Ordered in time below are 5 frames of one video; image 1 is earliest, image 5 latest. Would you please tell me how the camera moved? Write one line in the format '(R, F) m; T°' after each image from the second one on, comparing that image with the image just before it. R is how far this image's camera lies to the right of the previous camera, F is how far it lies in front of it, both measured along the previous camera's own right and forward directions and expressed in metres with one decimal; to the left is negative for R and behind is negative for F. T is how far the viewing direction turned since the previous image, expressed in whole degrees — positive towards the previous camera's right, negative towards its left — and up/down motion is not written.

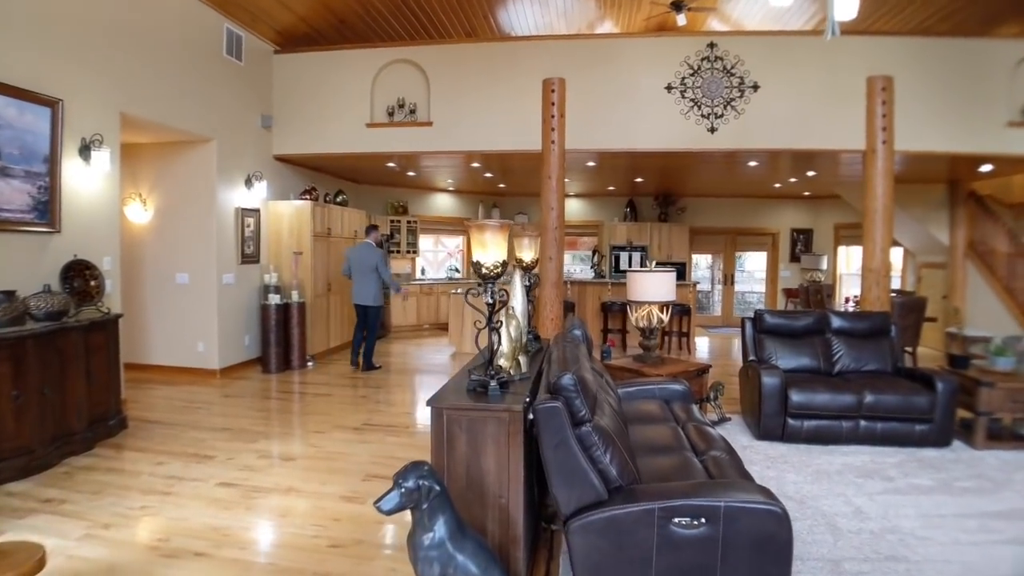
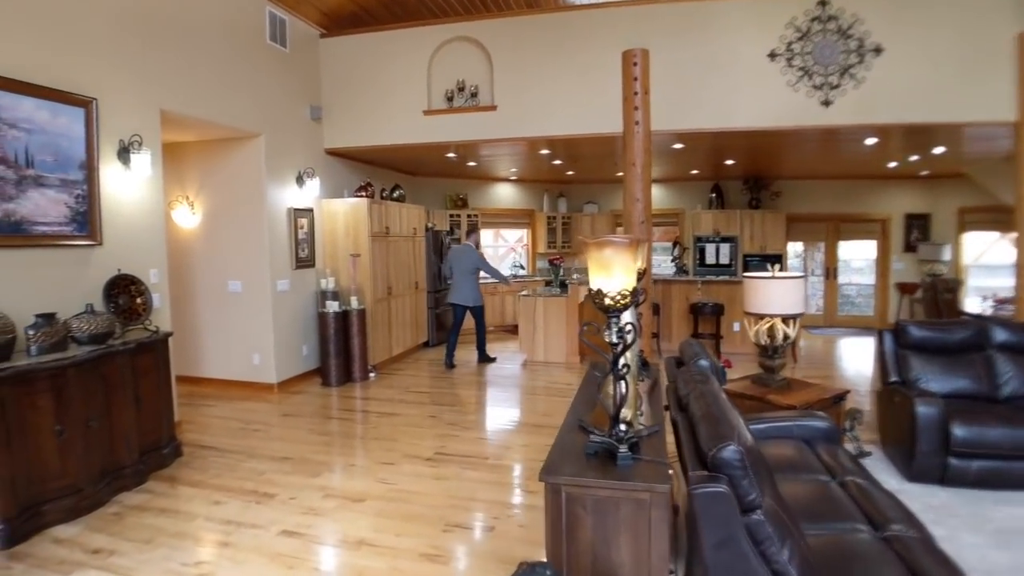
(-0.3, +0.7) m; -5°
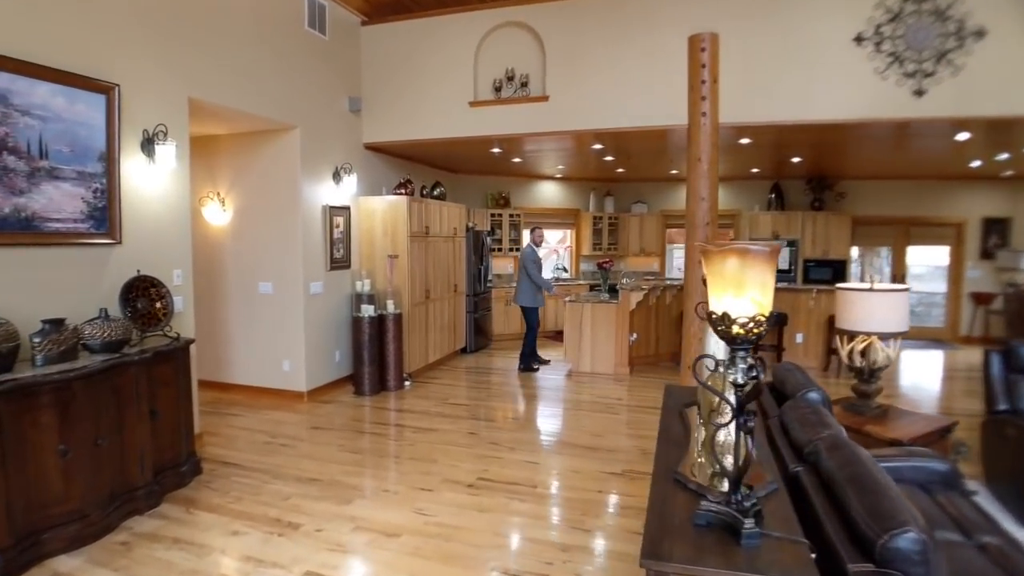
(-0.2, +0.5) m; -3°
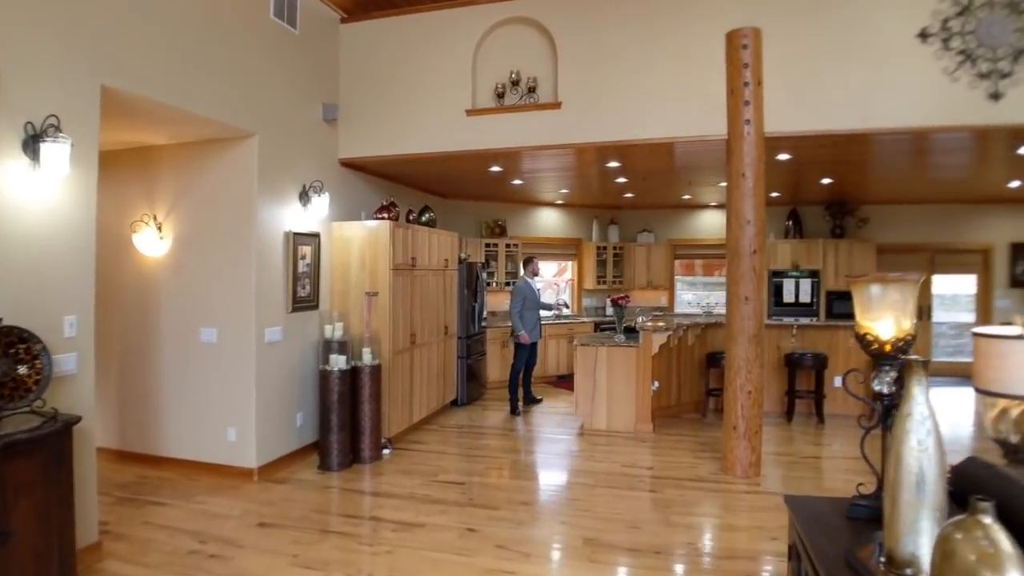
(-0.3, +1.1) m; +2°
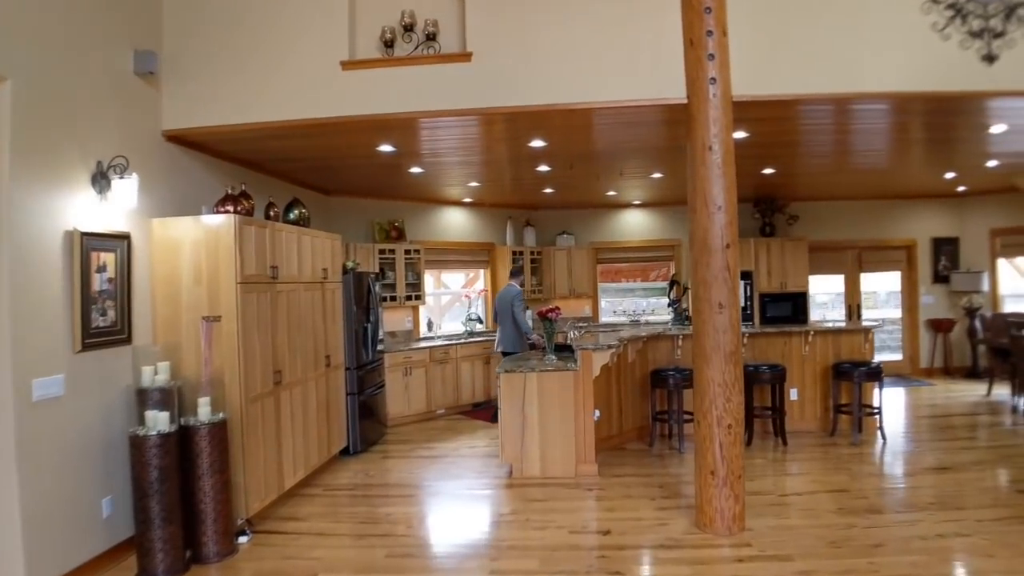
(0.0, +1.2) m; +10°
